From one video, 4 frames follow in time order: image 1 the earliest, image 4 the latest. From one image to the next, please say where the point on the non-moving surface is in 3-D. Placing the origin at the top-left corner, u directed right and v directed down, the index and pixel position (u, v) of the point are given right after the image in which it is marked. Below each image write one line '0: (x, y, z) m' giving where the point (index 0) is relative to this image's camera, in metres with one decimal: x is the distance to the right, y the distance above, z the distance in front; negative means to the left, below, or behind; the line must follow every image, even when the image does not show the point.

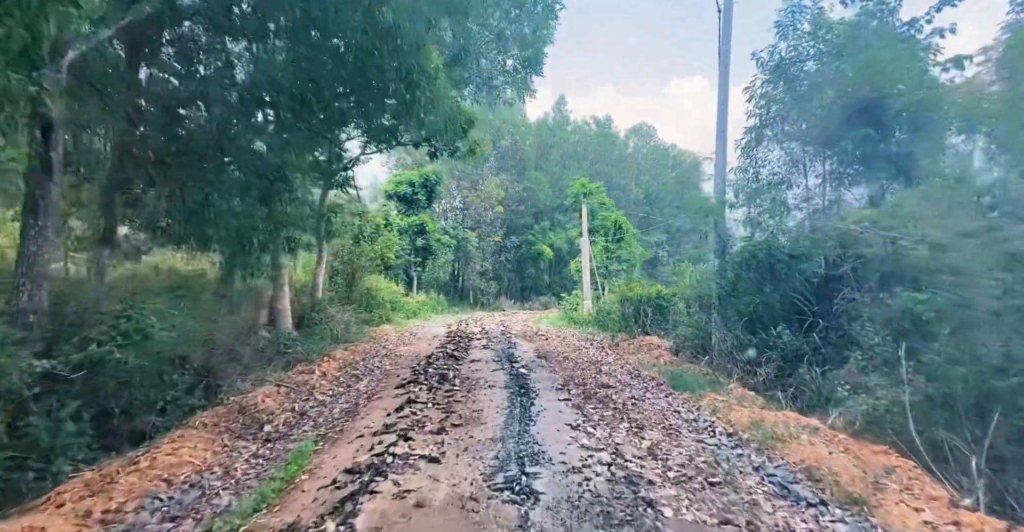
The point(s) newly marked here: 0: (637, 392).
0: (+1.7, -1.8, +8.2) m
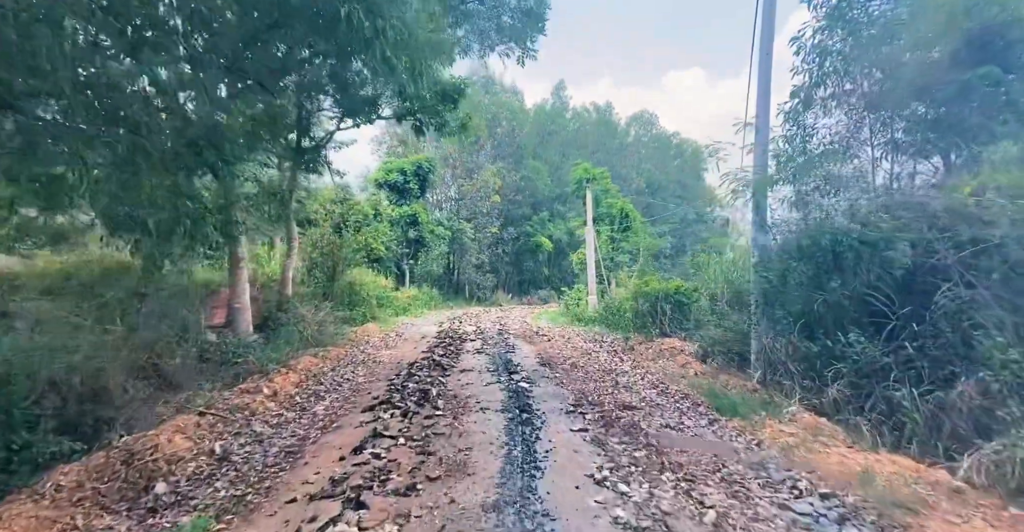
0: (+1.7, -1.7, +6.4) m
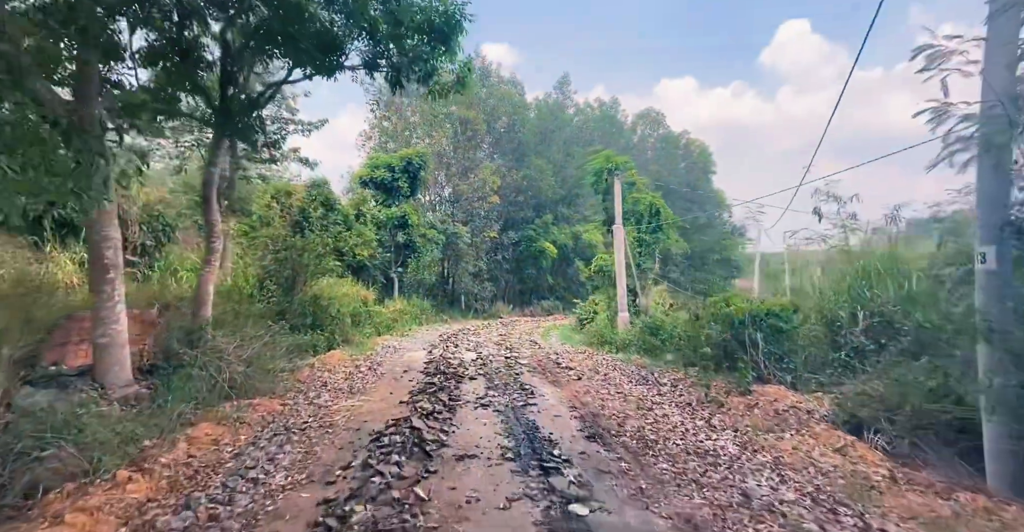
0: (+2.1, -1.7, +2.4) m
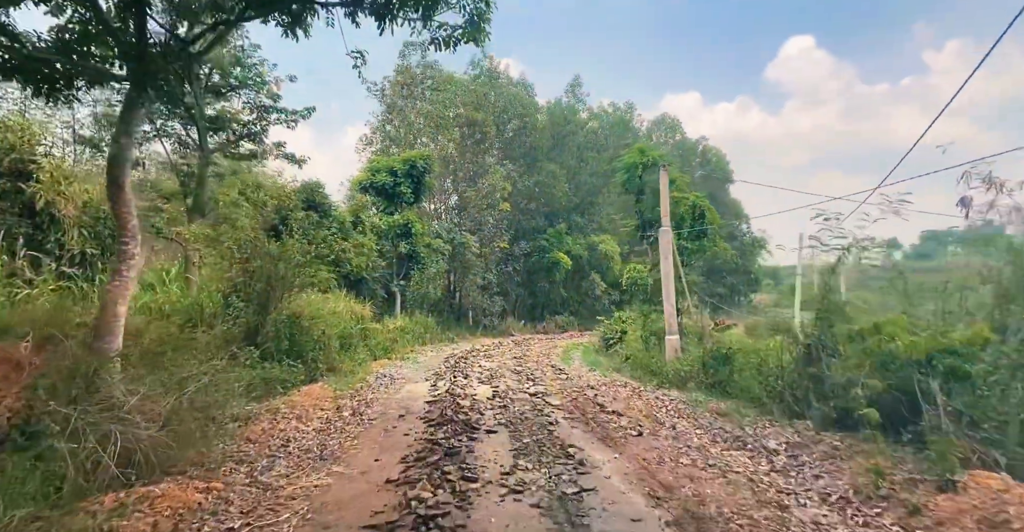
0: (+2.4, -1.7, -0.6) m
